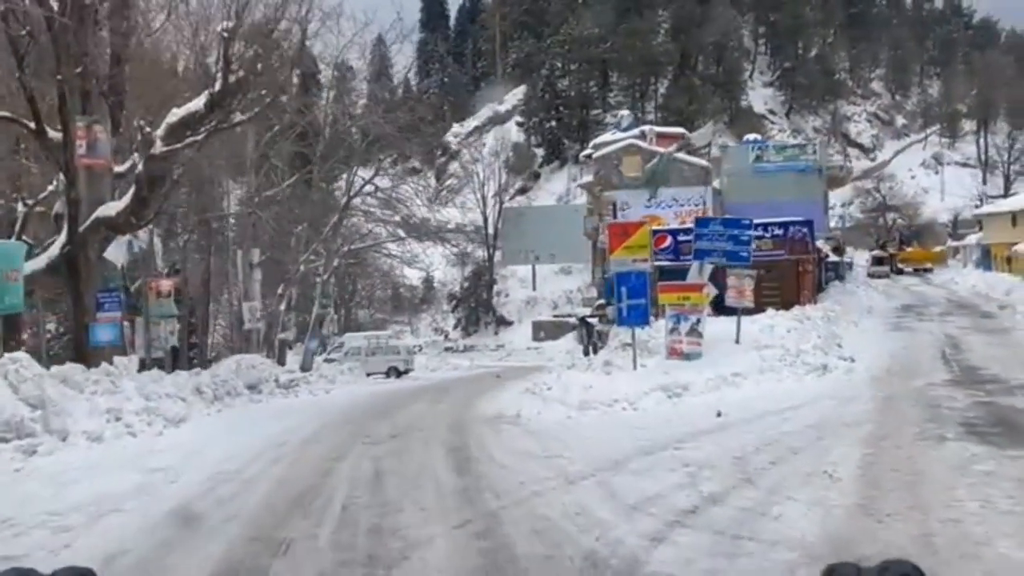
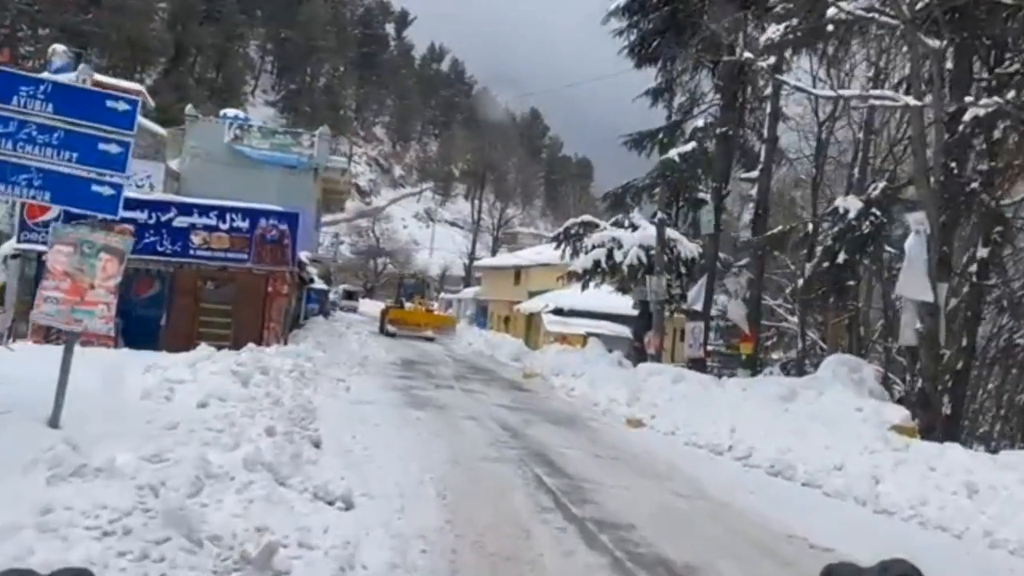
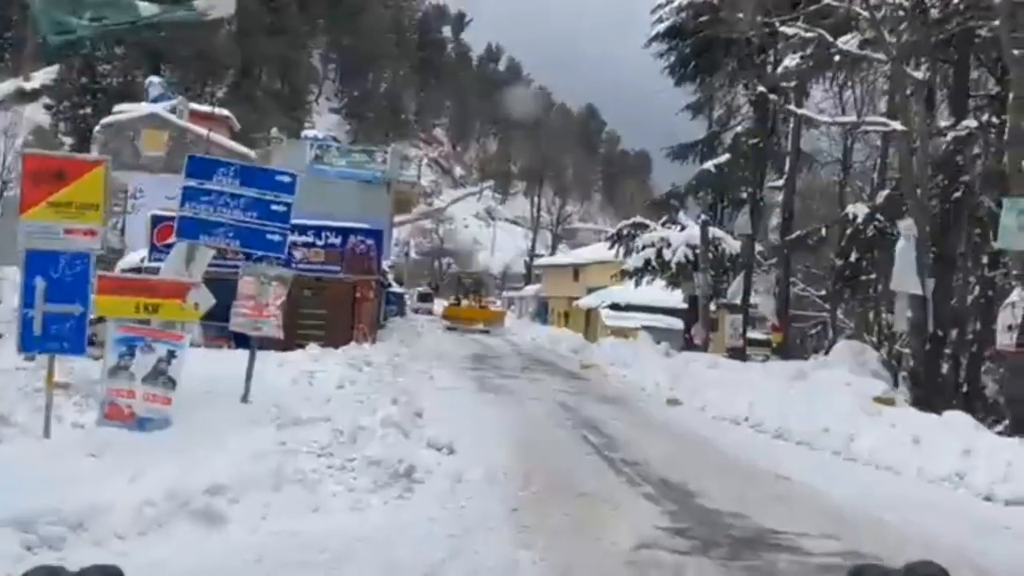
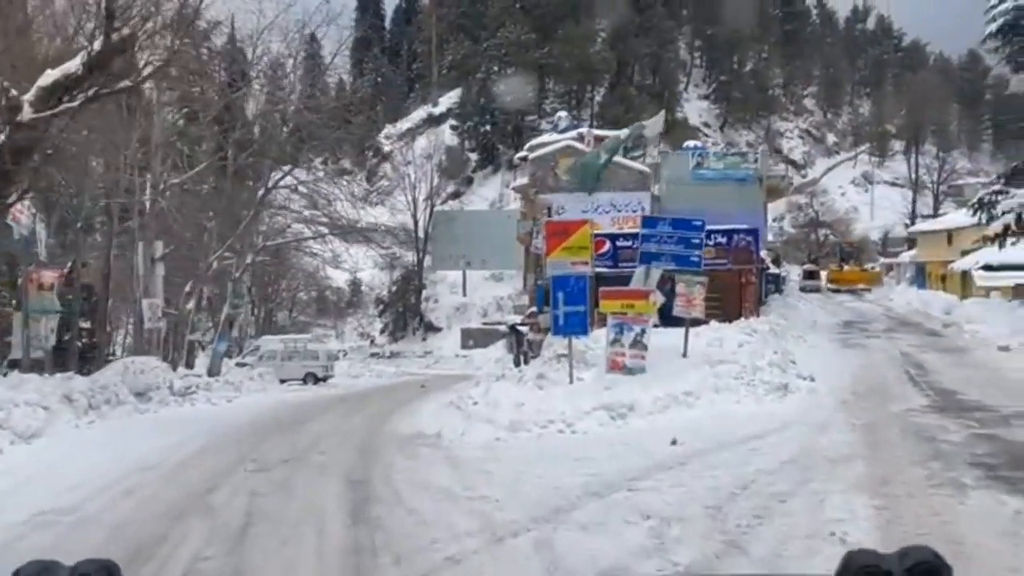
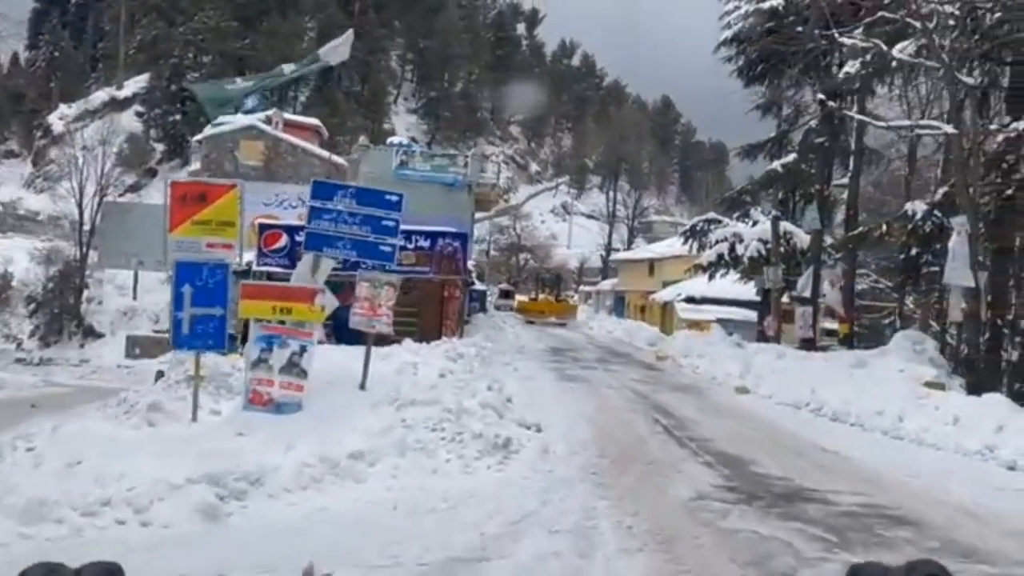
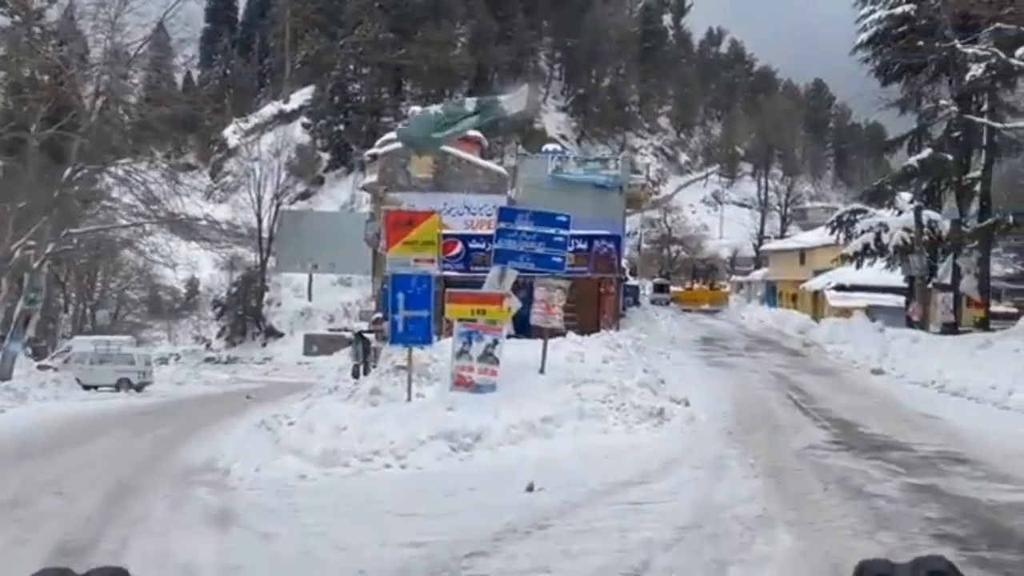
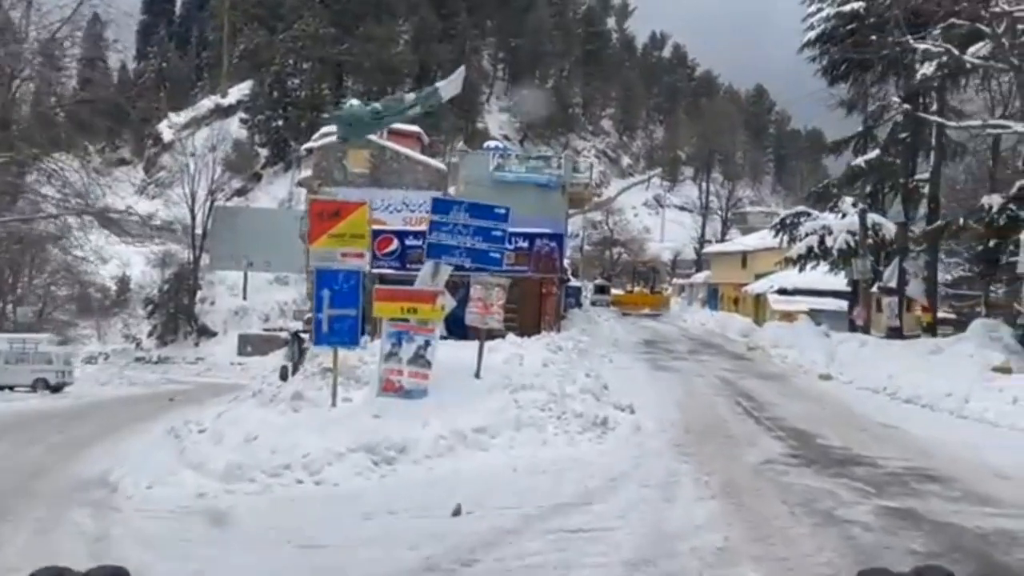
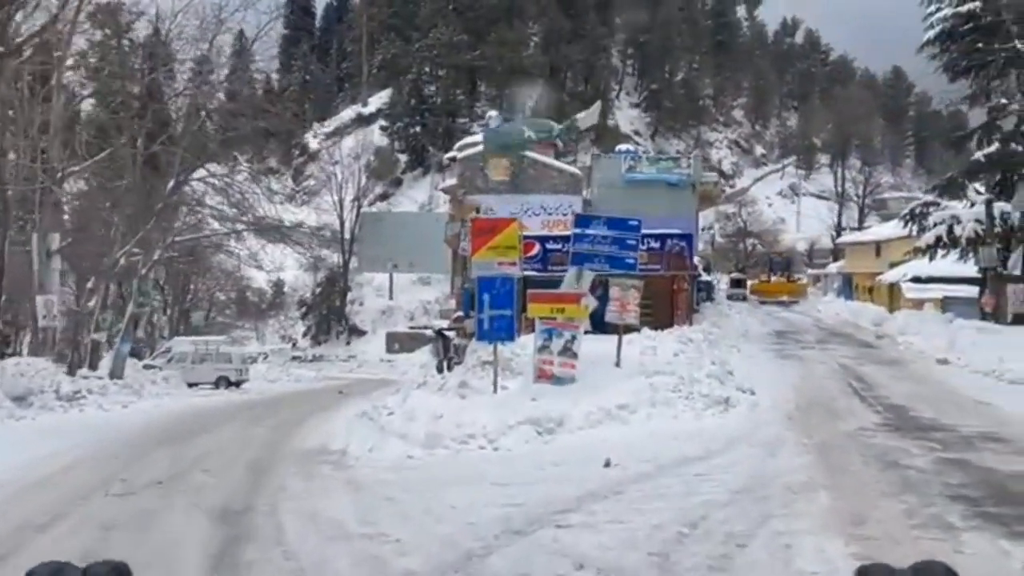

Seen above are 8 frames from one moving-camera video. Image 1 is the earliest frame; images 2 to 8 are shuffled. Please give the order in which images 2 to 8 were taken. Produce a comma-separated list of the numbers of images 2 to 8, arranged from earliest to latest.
4, 8, 6, 7, 5, 3, 2
